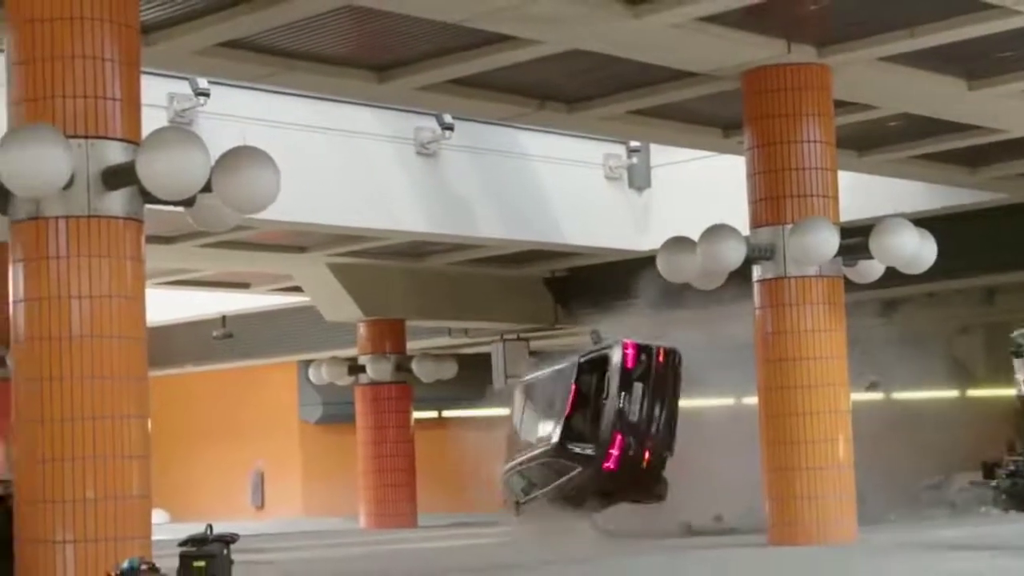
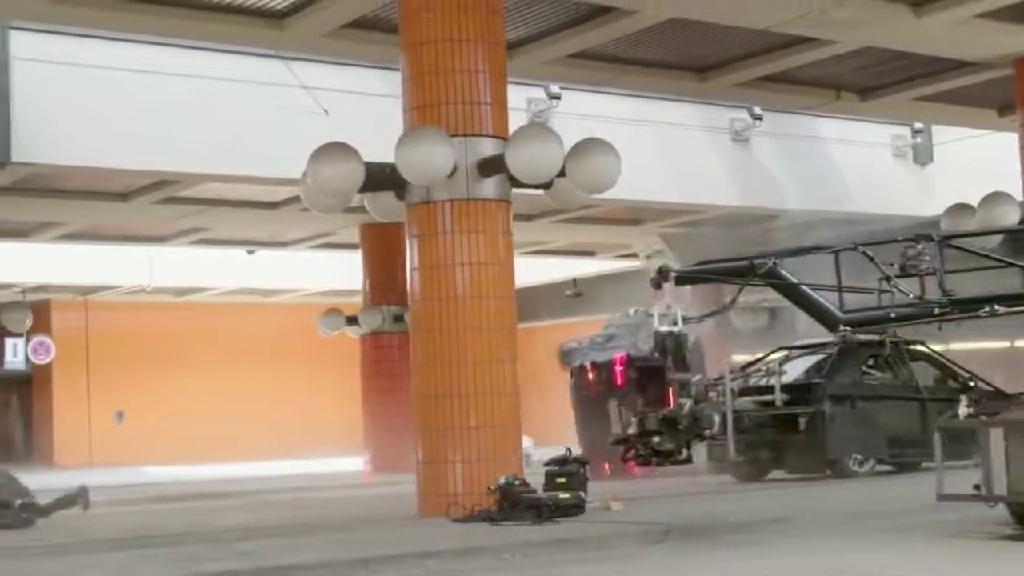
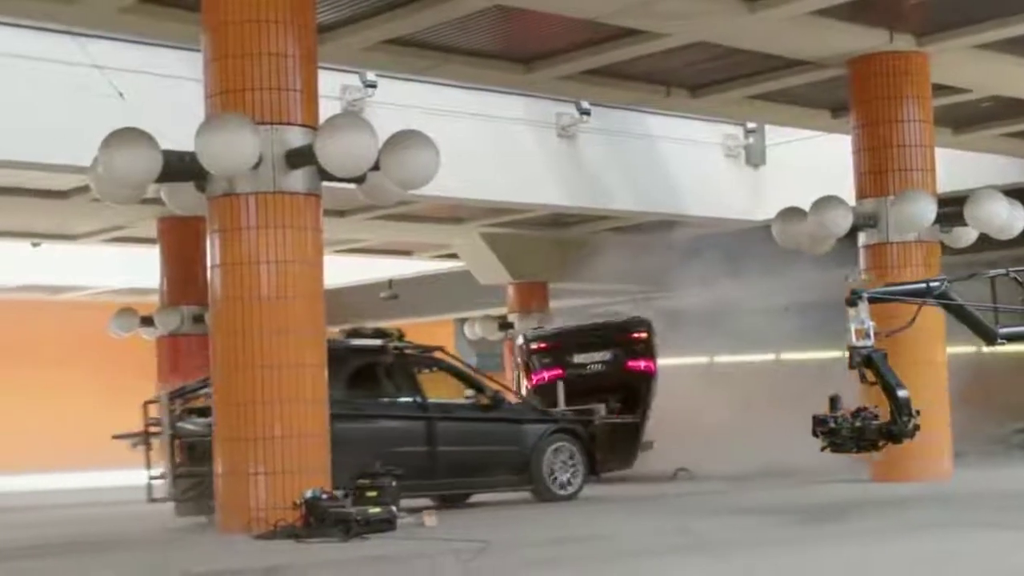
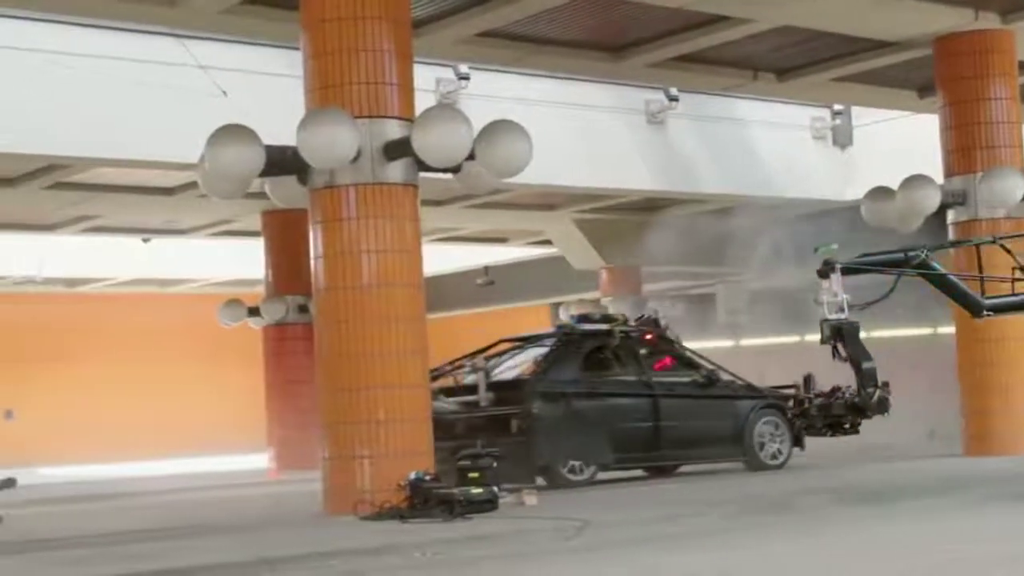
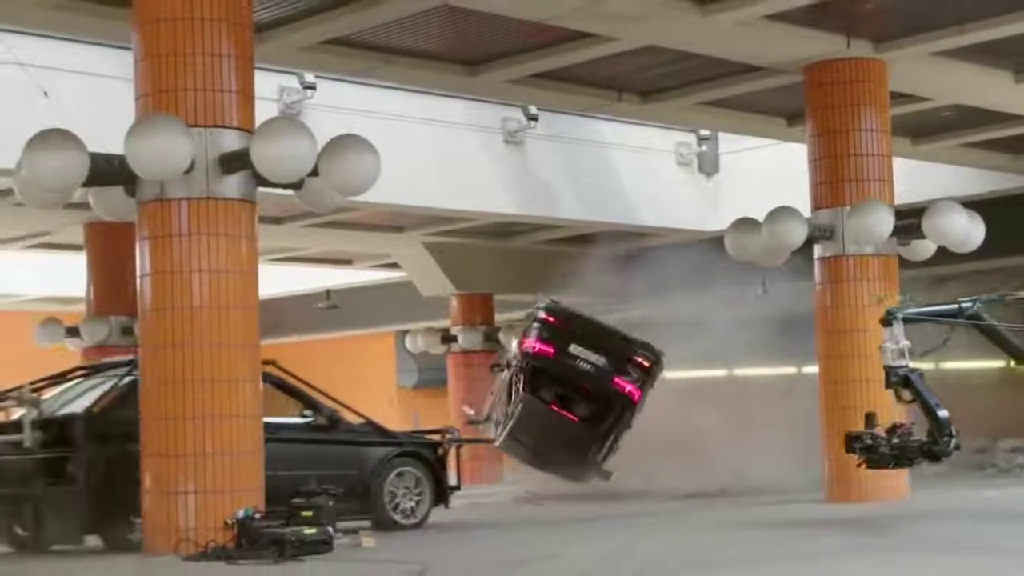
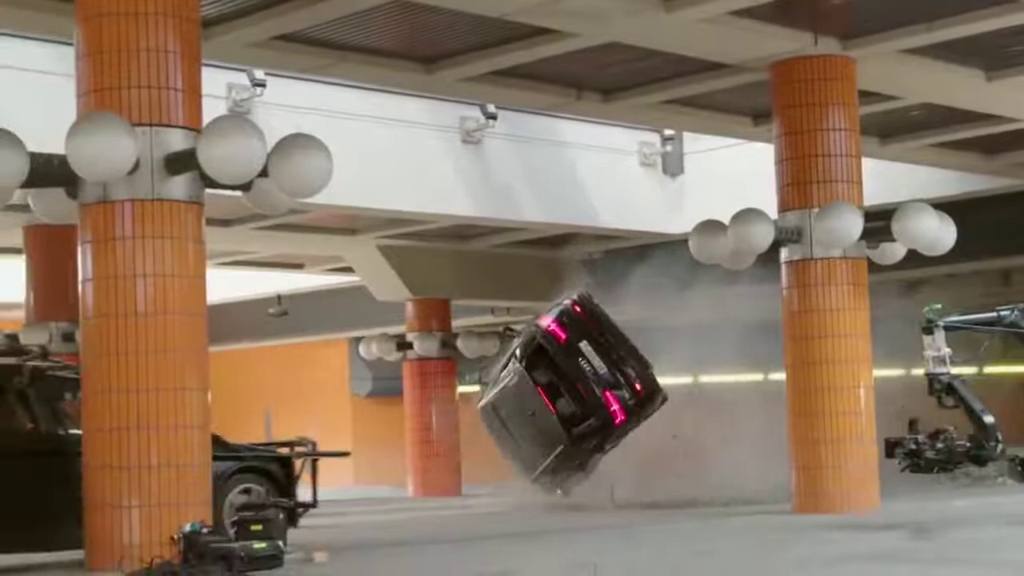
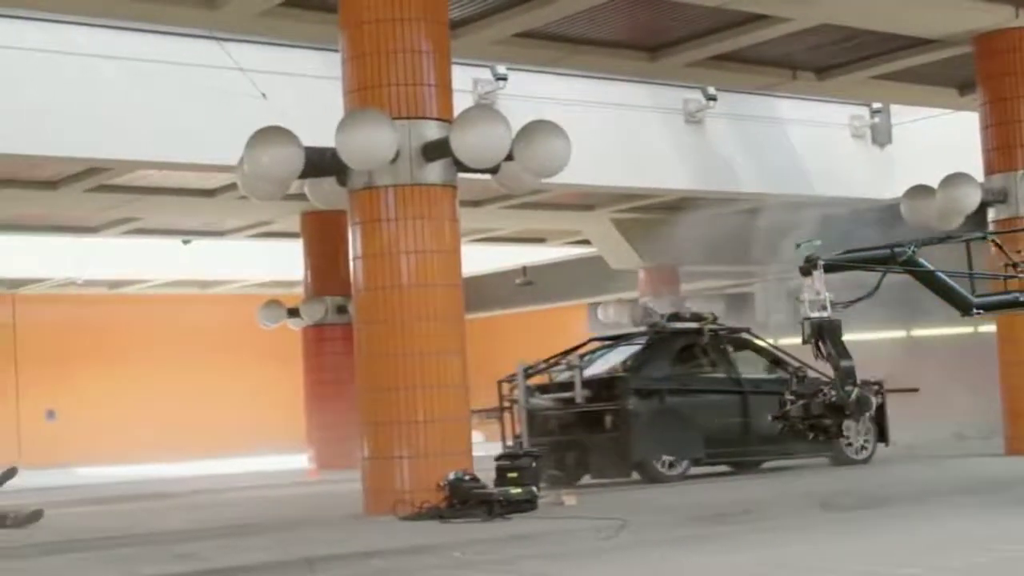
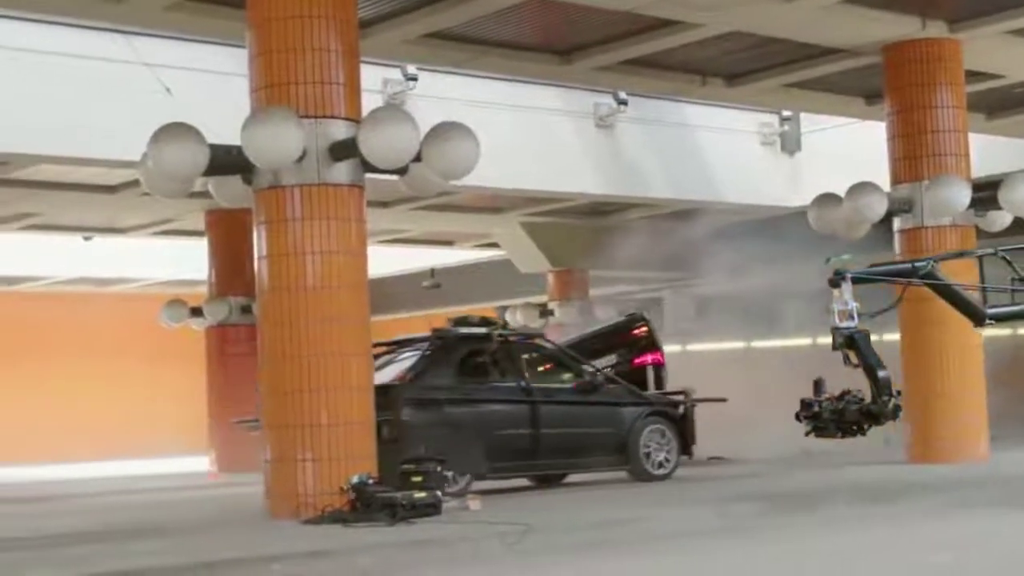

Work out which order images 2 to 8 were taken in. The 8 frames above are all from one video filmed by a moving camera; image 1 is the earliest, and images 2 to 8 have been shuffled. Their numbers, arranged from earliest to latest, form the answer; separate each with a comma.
6, 5, 3, 8, 4, 7, 2
